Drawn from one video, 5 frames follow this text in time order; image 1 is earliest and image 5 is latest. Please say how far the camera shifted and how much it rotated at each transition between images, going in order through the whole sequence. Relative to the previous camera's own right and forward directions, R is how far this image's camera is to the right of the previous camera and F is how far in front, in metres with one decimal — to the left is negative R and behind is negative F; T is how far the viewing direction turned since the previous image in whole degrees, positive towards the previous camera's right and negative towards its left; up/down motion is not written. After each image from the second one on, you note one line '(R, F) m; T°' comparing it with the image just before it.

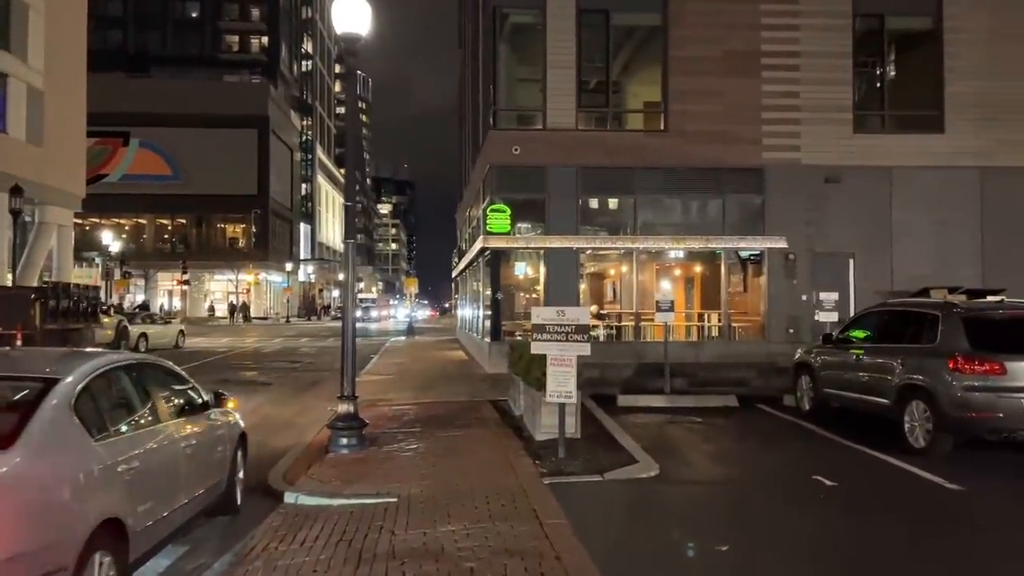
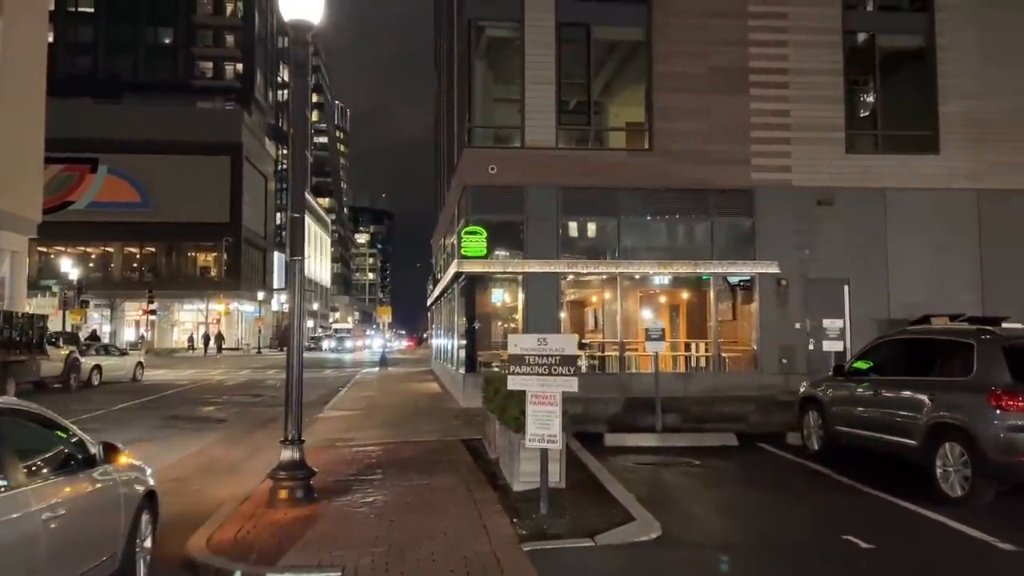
(+0.1, +1.4) m; +2°
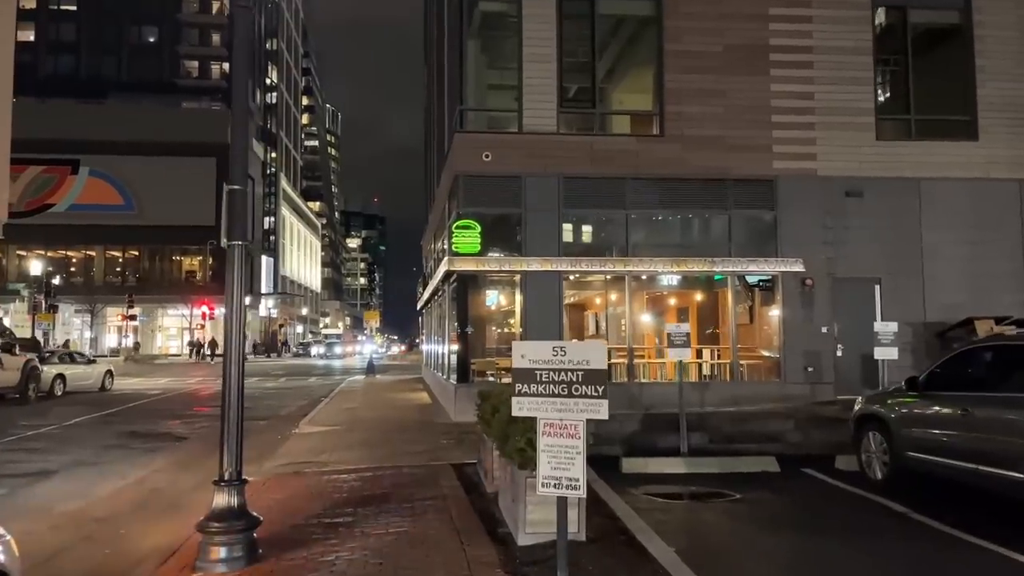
(-0.1, +2.0) m; +1°
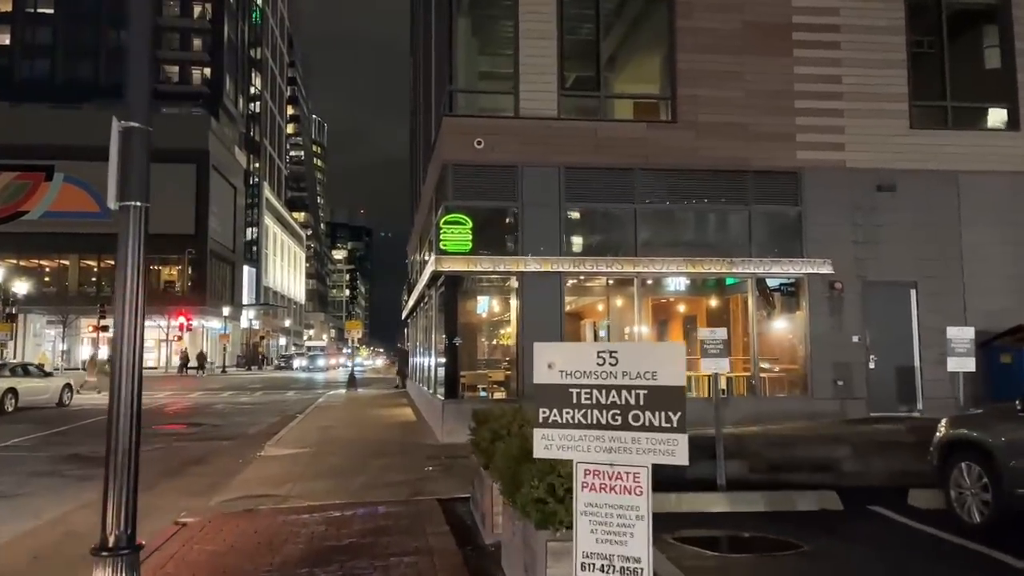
(-0.2, +2.0) m; +1°
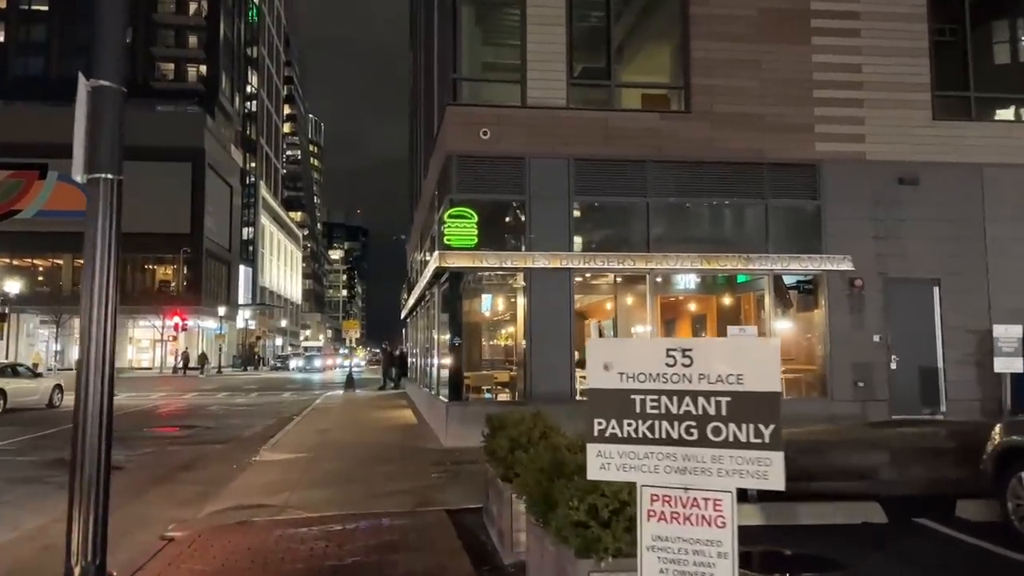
(-0.2, +0.7) m; 0°
